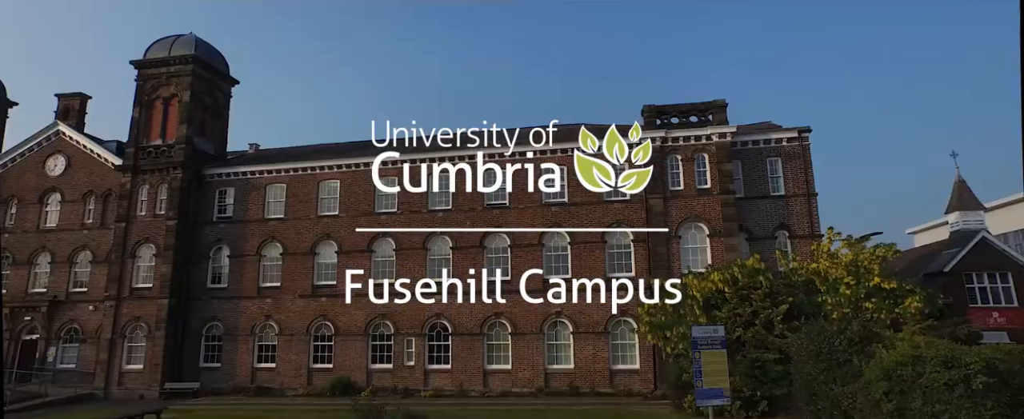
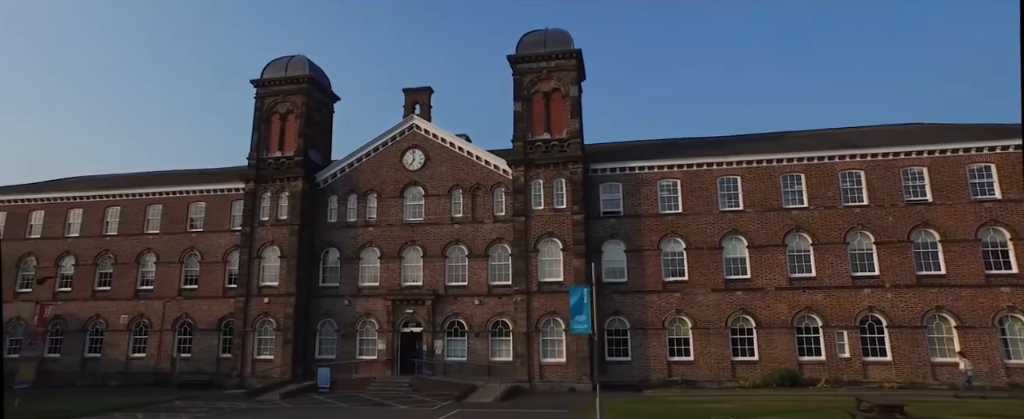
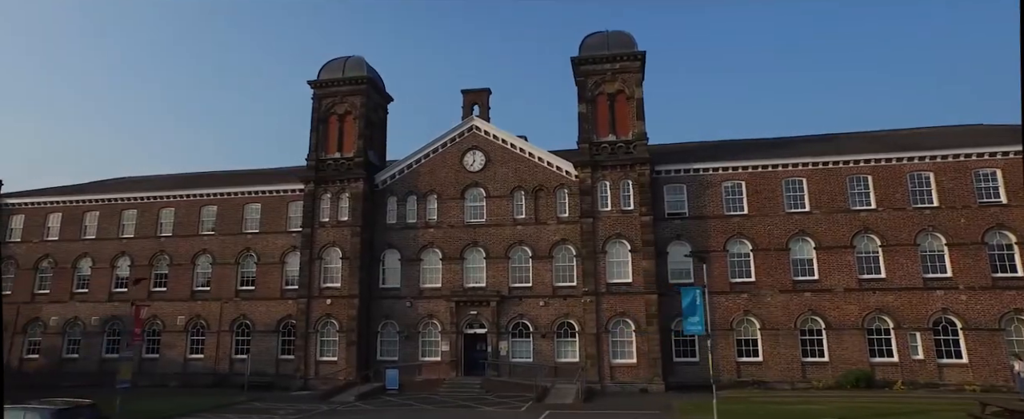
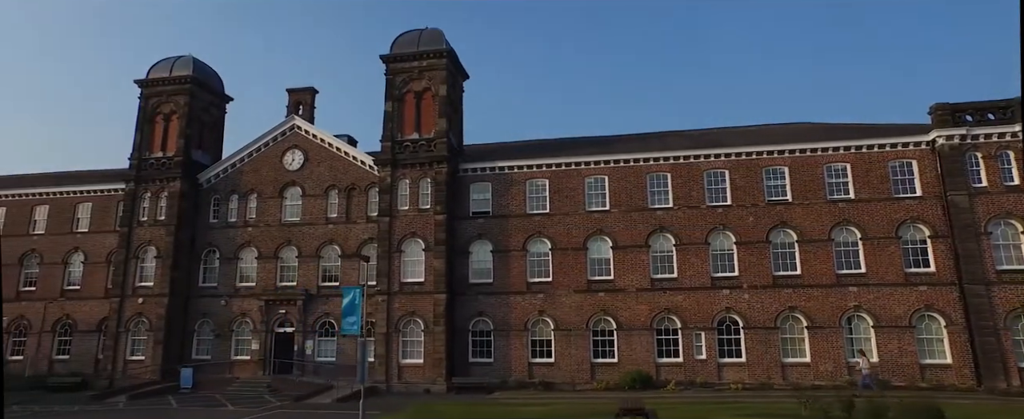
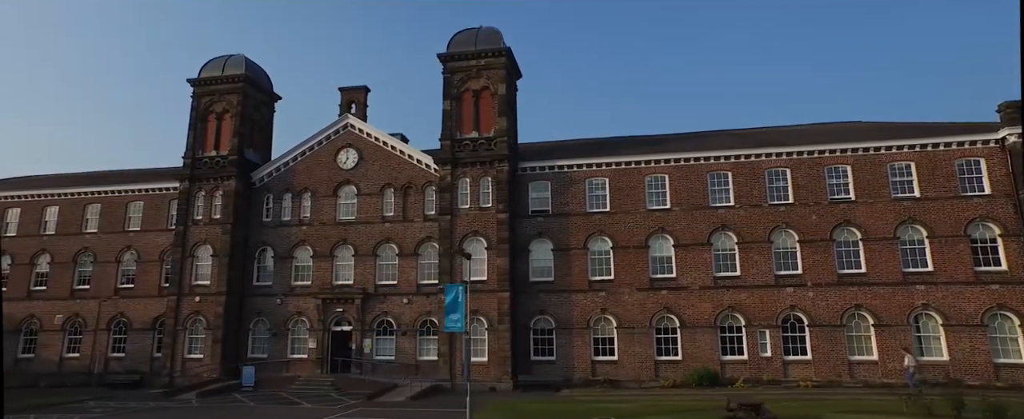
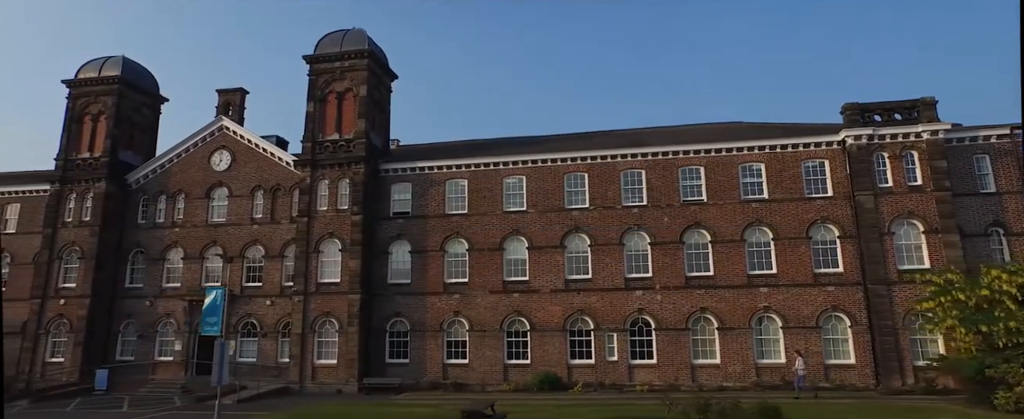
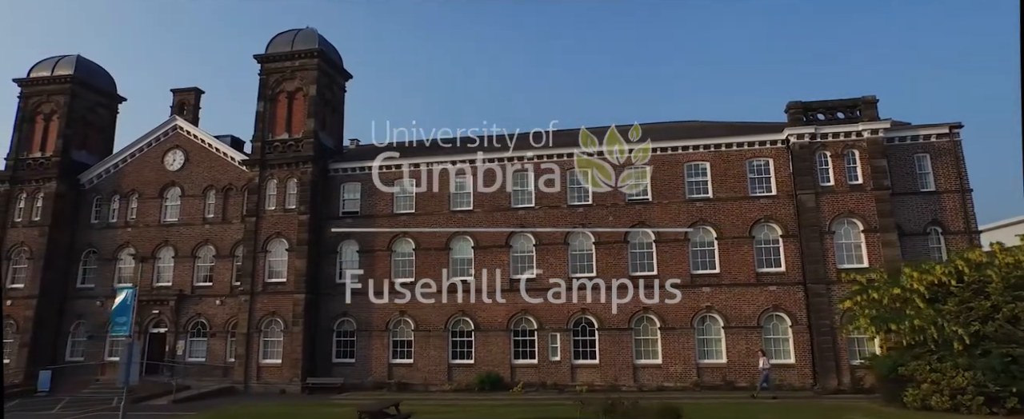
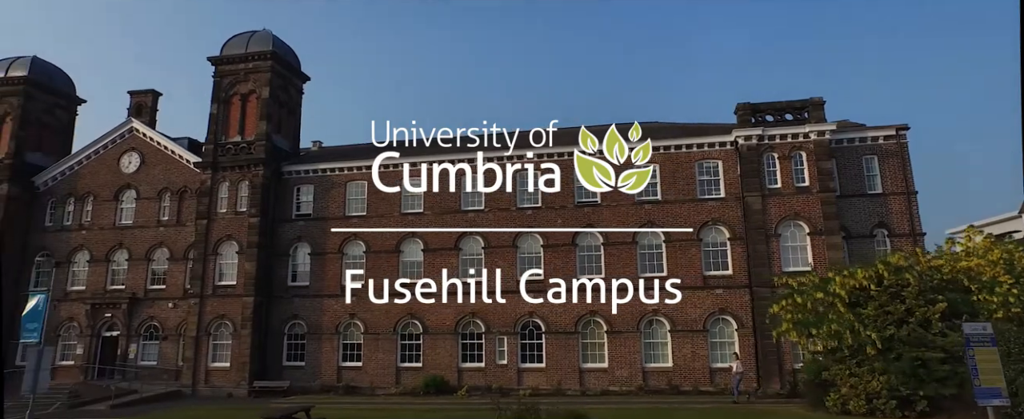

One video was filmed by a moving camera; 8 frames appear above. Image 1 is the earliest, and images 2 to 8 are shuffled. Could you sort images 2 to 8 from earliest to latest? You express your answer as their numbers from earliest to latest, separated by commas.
8, 7, 6, 4, 5, 2, 3
